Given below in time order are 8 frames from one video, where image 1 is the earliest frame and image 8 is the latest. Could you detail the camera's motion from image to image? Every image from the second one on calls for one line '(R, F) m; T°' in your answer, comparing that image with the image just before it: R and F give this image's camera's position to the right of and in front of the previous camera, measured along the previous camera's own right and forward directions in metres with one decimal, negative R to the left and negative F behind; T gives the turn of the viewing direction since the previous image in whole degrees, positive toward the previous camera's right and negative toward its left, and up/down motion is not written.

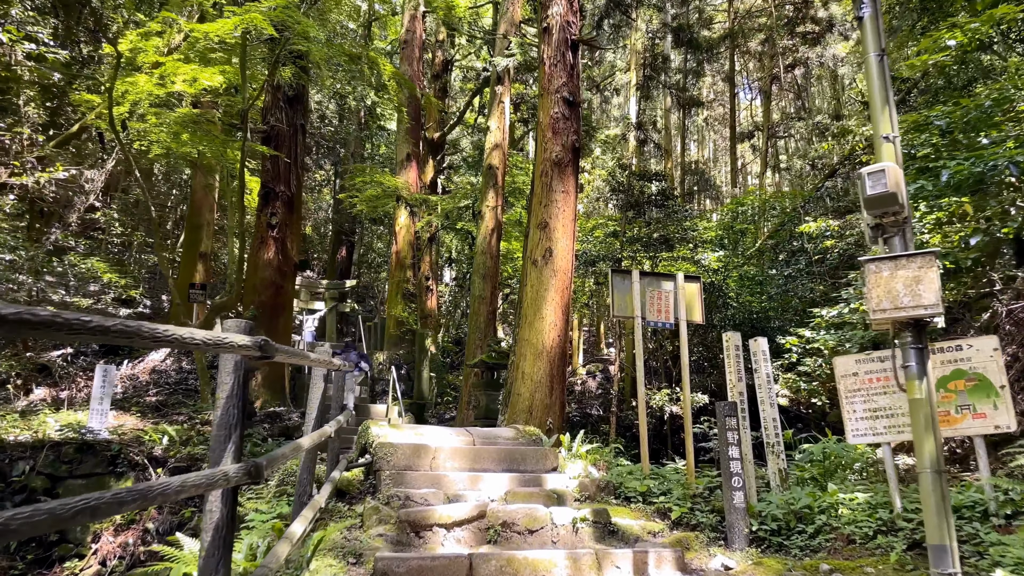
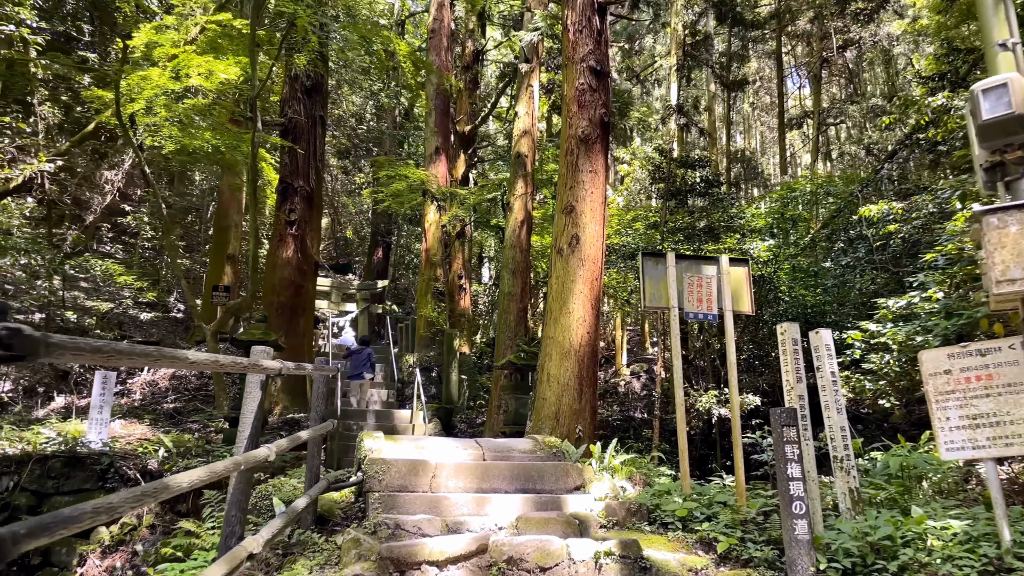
(+0.1, +0.5) m; -3°
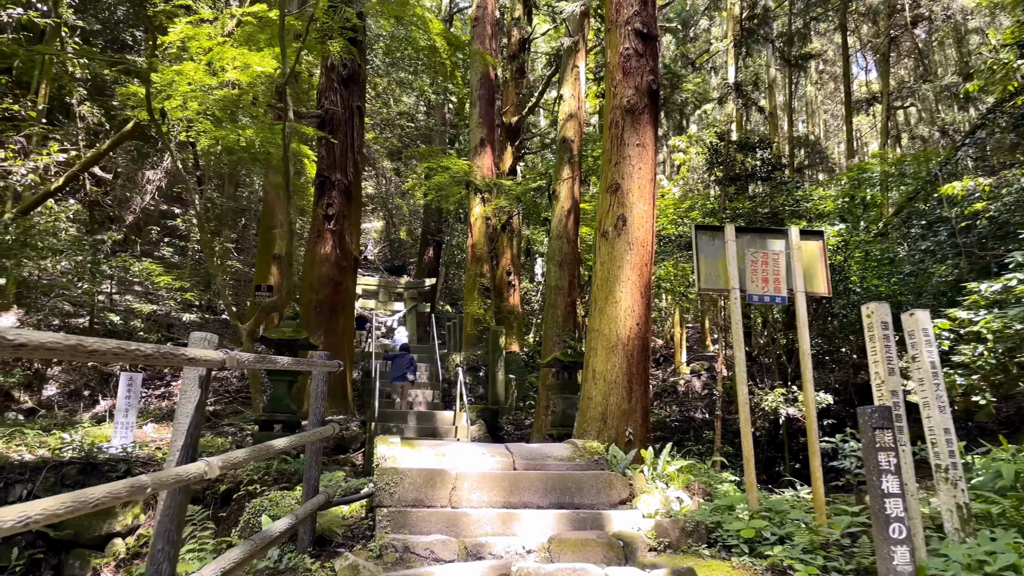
(+0.1, +0.4) m; -4°
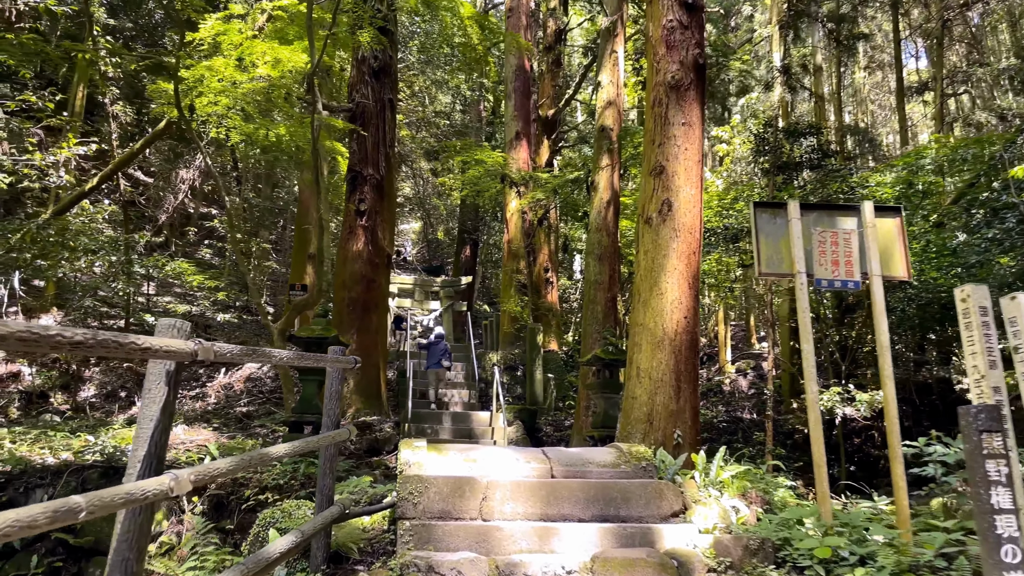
(0.0, +0.3) m; -3°
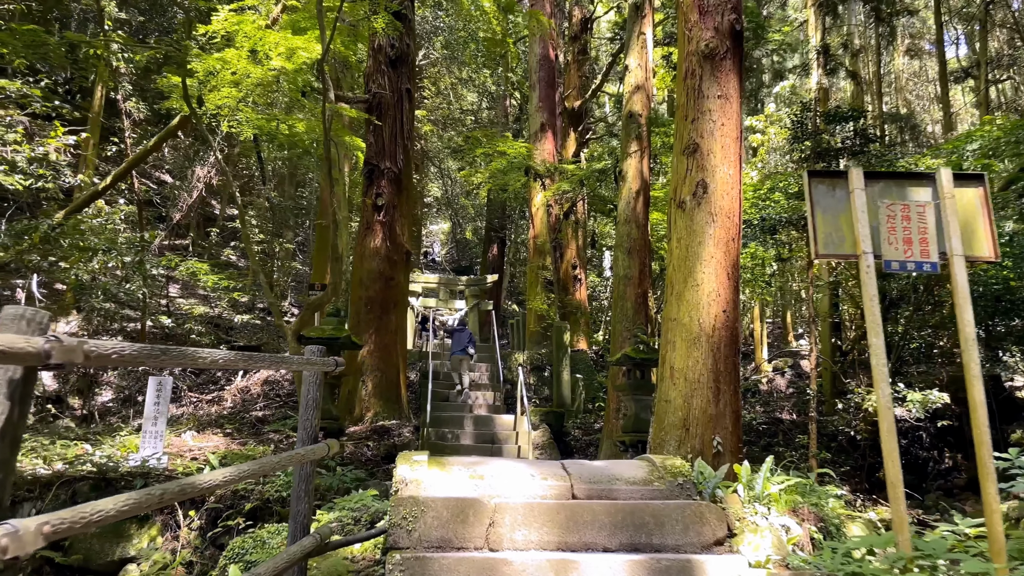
(+0.1, +0.4) m; -2°
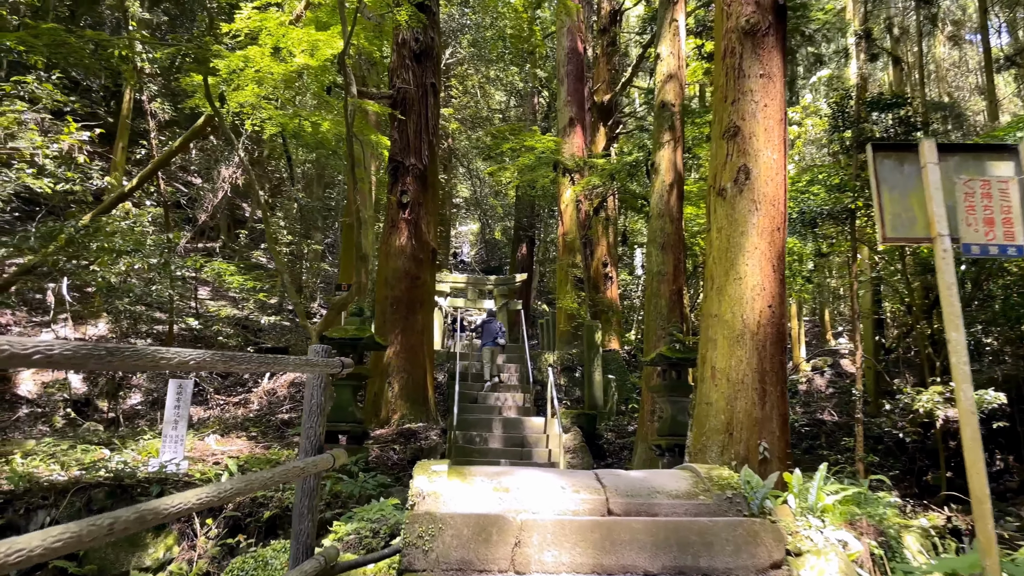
(0.0, +0.2) m; -2°
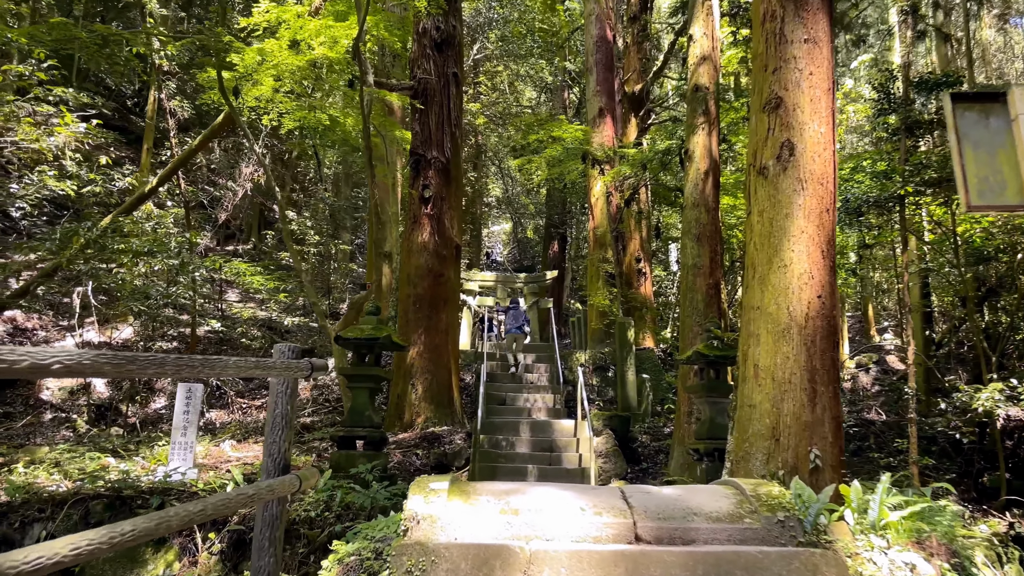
(+0.1, +0.3) m; -3°
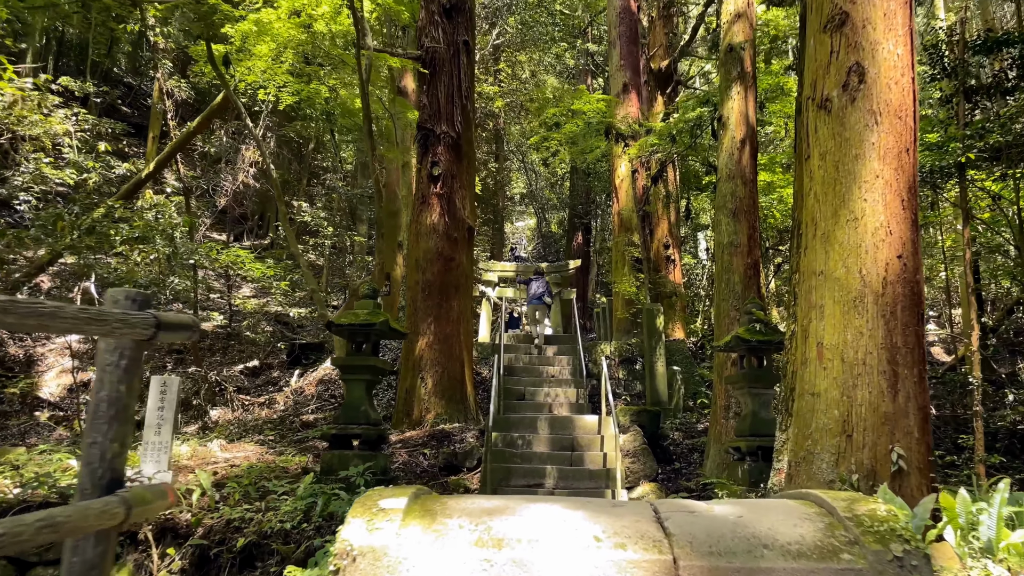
(+0.1, +0.5) m; -2°
